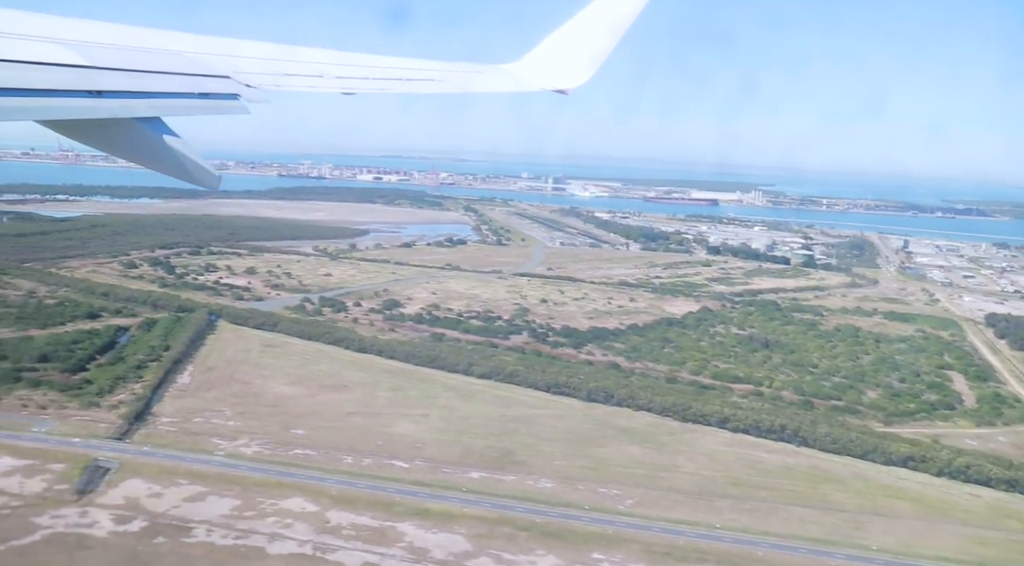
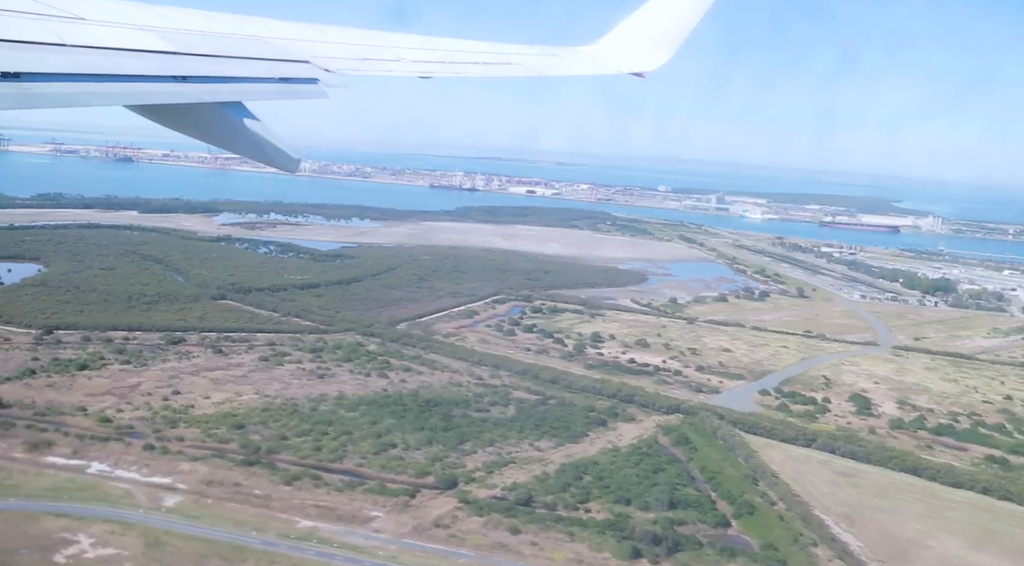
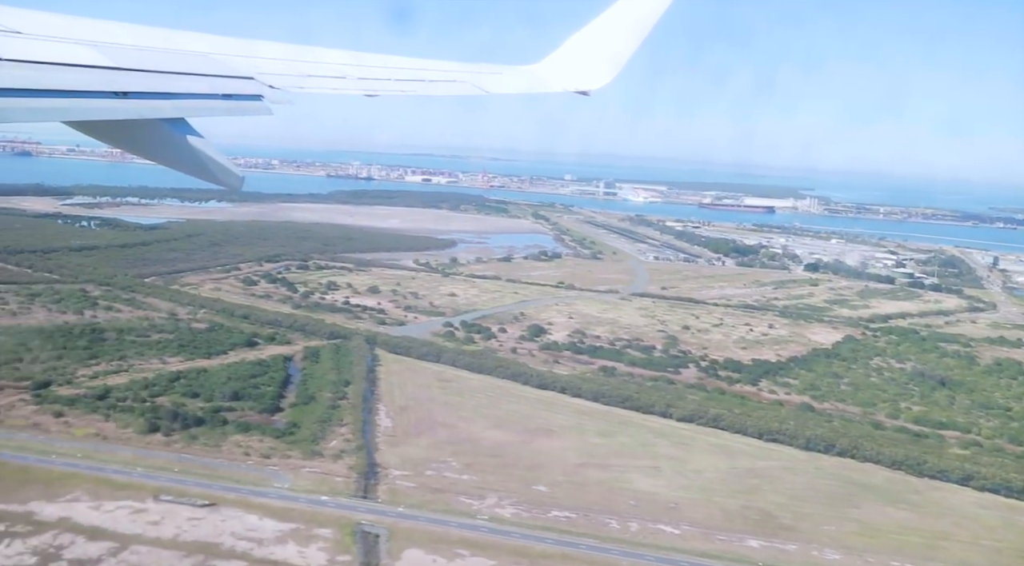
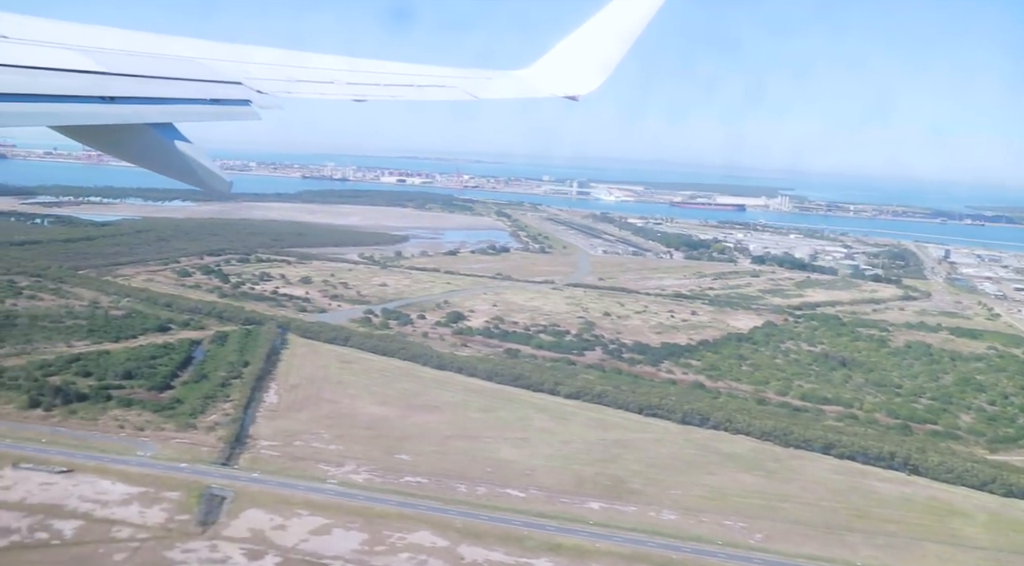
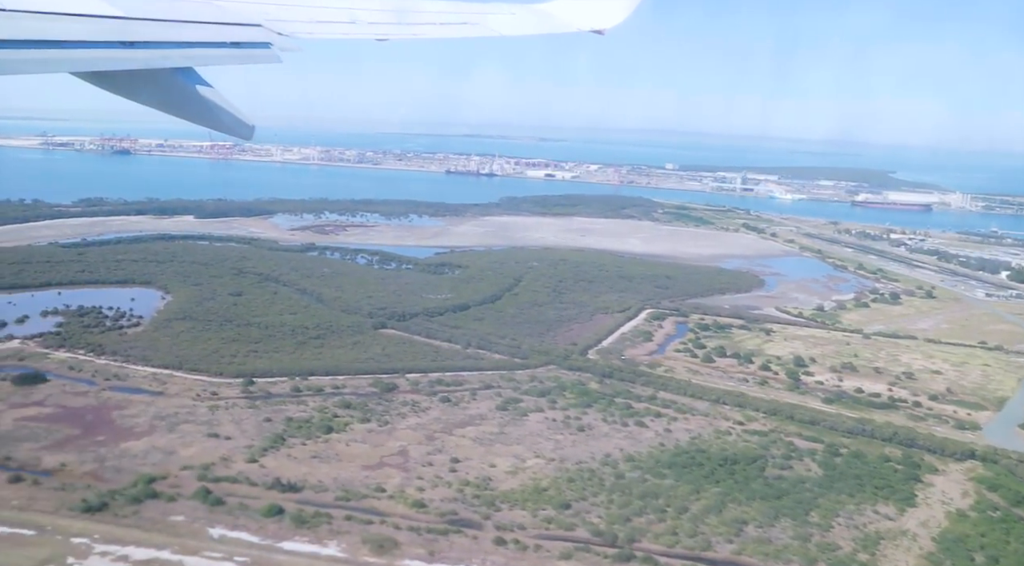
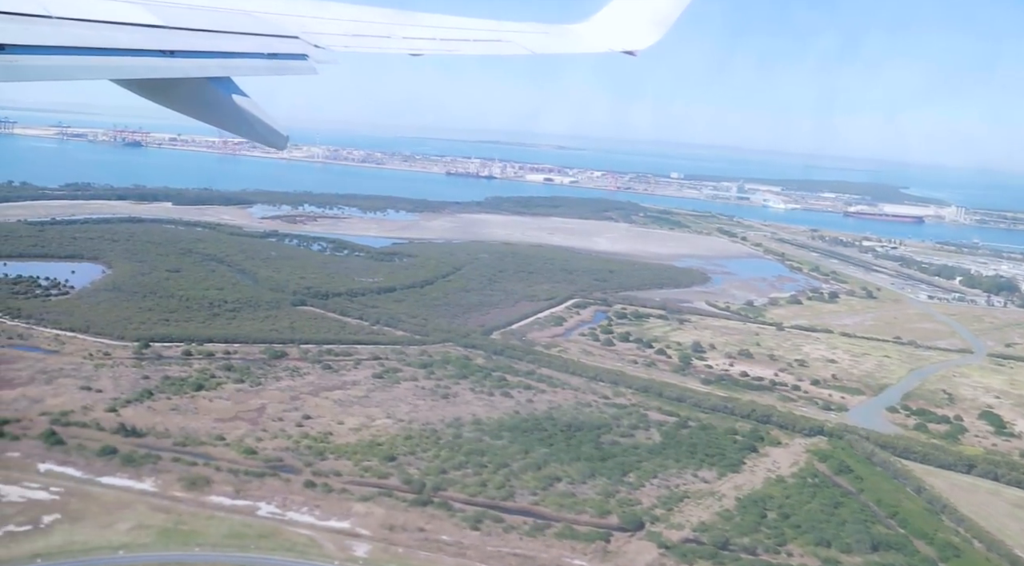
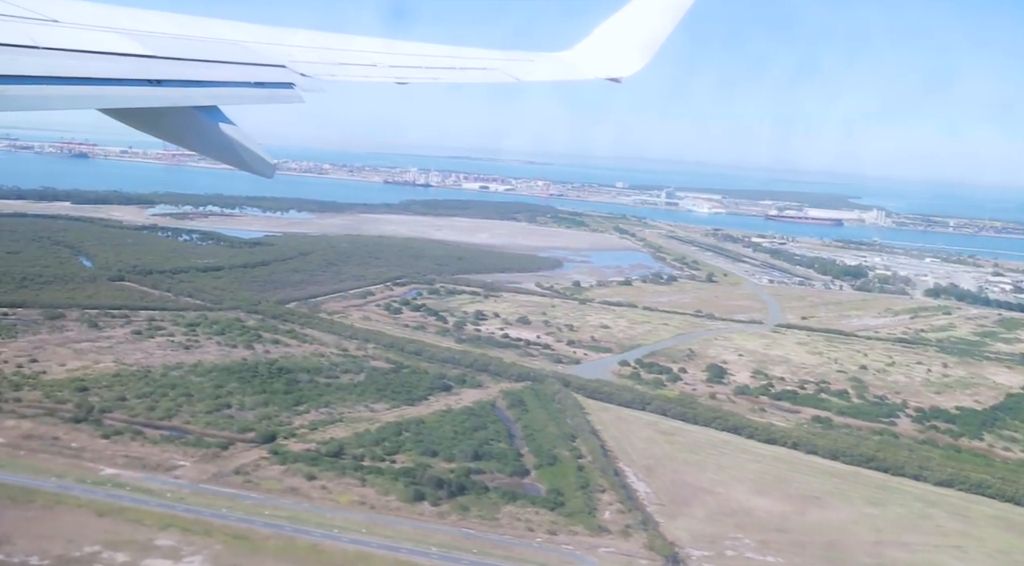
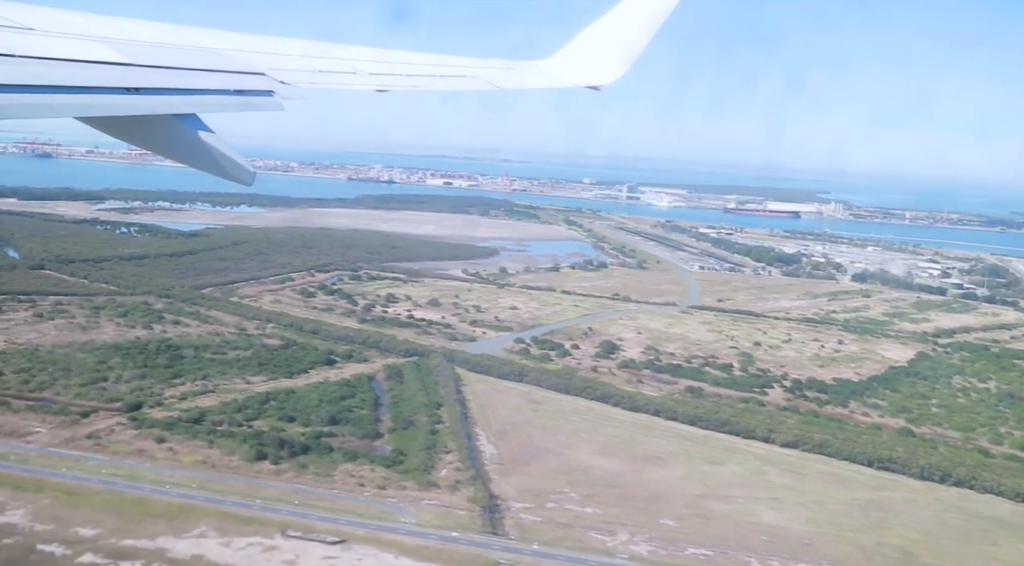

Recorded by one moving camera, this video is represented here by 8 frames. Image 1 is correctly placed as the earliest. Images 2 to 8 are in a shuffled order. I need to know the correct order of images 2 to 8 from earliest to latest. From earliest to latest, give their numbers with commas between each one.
4, 3, 8, 7, 2, 6, 5
